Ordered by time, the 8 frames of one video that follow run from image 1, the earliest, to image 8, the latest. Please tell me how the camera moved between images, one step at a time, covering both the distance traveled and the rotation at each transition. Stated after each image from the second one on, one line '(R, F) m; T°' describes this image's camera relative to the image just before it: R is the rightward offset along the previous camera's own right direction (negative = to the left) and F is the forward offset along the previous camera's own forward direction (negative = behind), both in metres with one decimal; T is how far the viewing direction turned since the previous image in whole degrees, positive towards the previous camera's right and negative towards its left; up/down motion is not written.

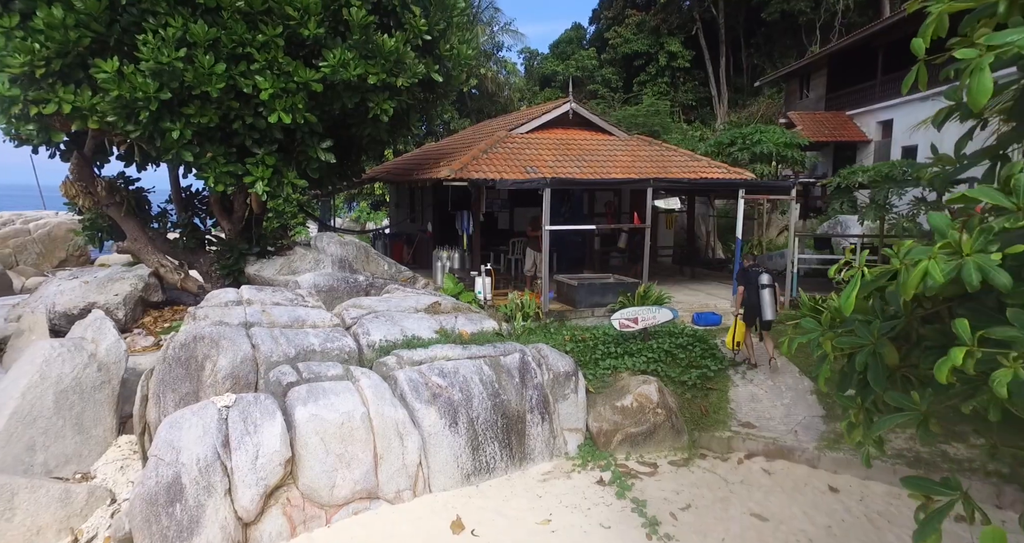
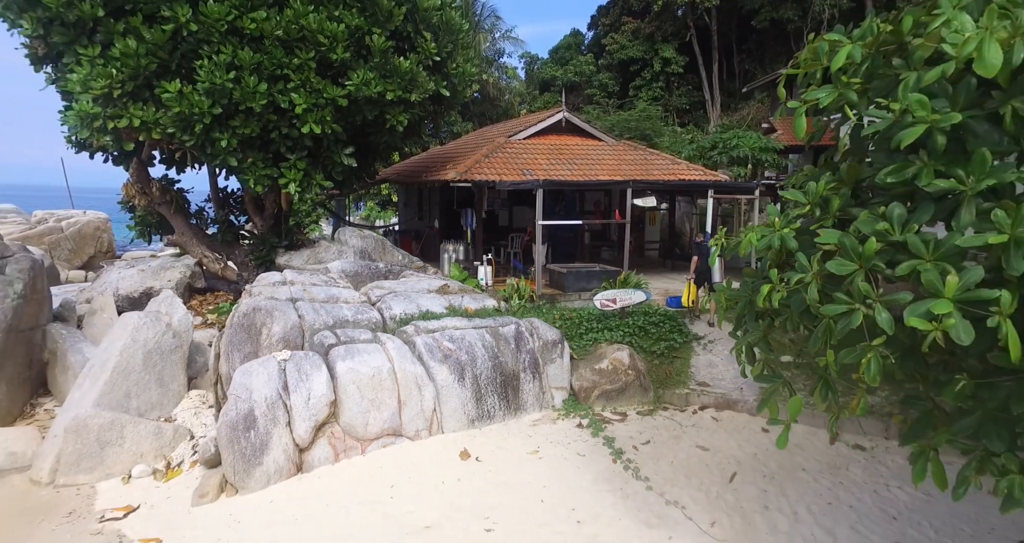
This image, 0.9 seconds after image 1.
(+0.1, -1.4) m; 0°
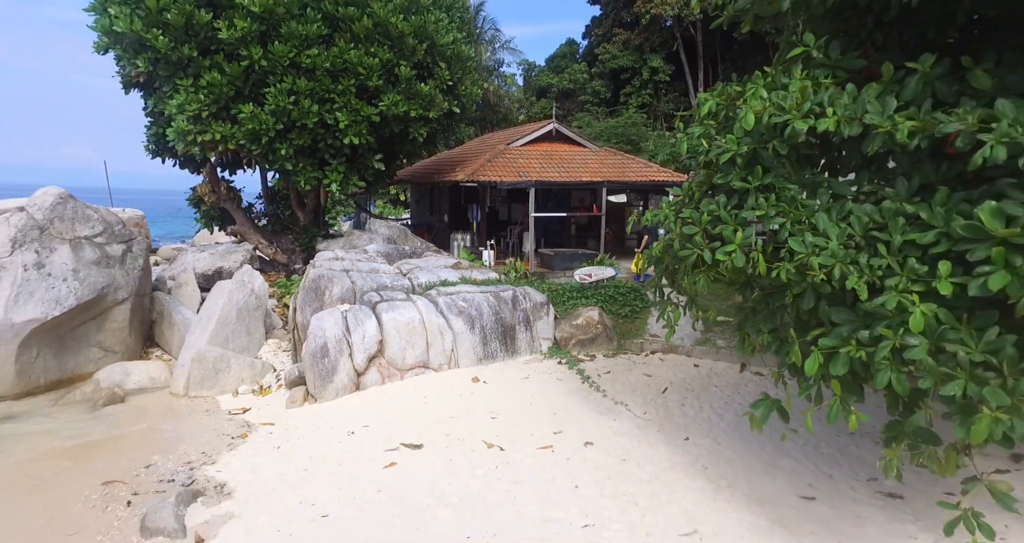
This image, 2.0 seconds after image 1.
(0.0, -2.4) m; 0°
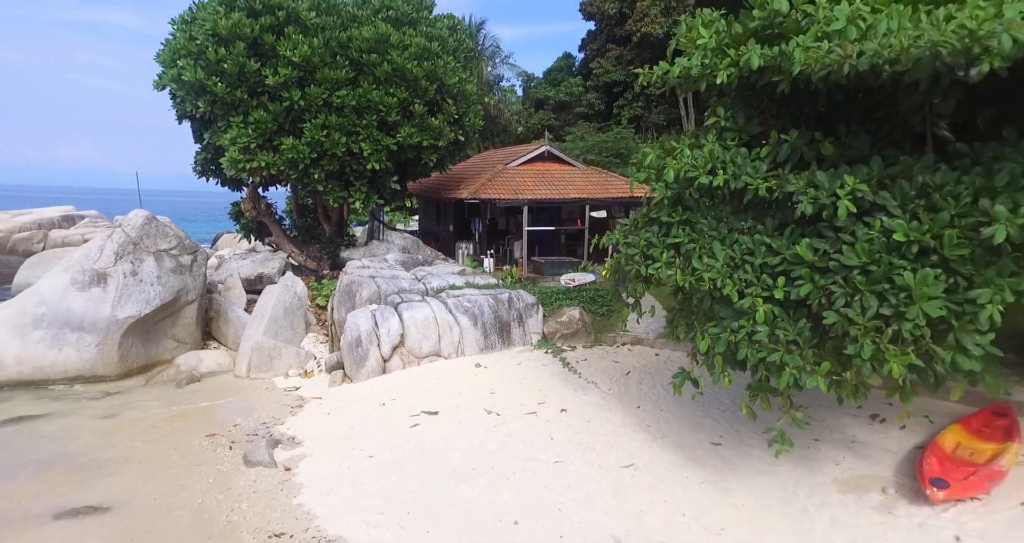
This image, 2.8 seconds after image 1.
(+0.1, -2.1) m; 0°
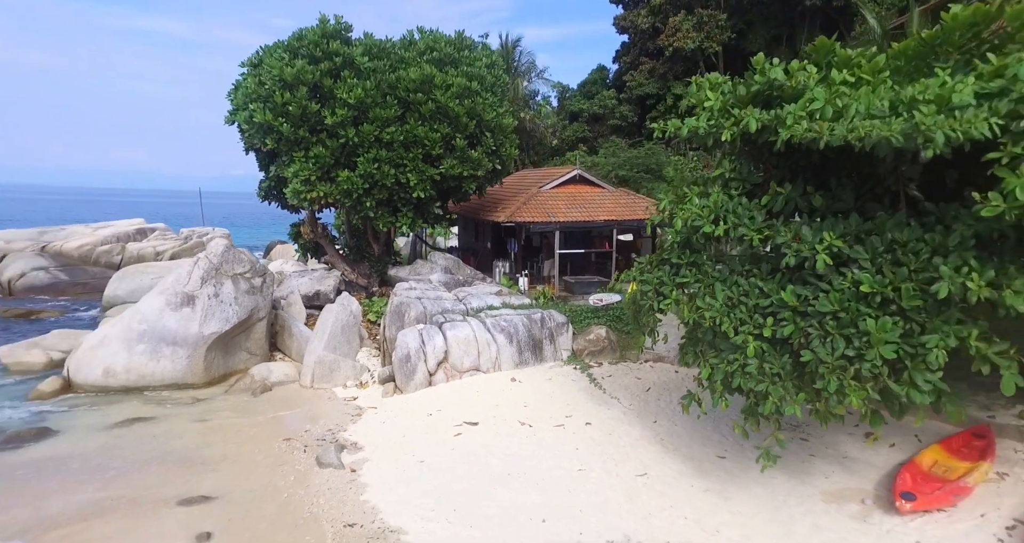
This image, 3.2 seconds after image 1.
(+0.1, -1.2) m; -4°
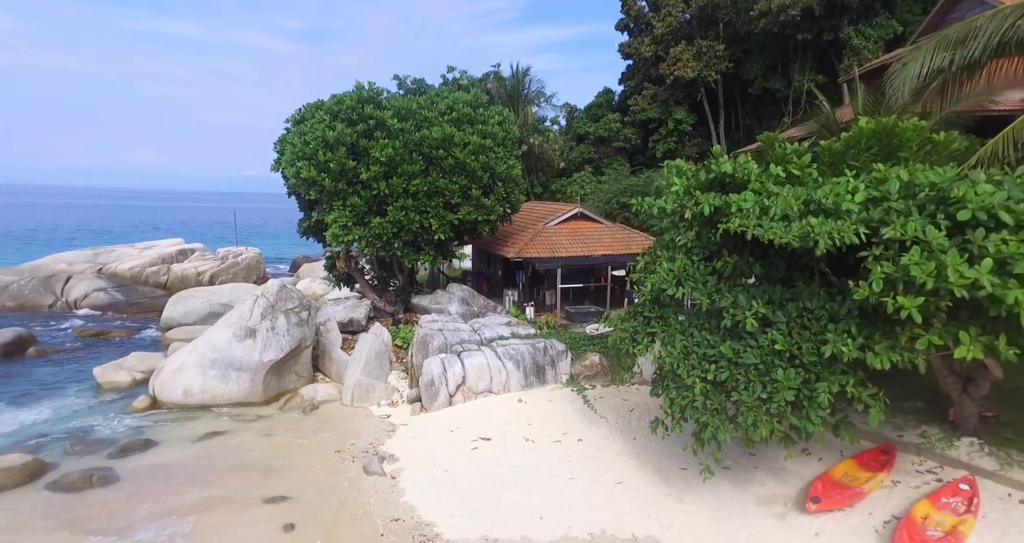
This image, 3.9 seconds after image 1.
(+0.1, -2.2) m; -1°
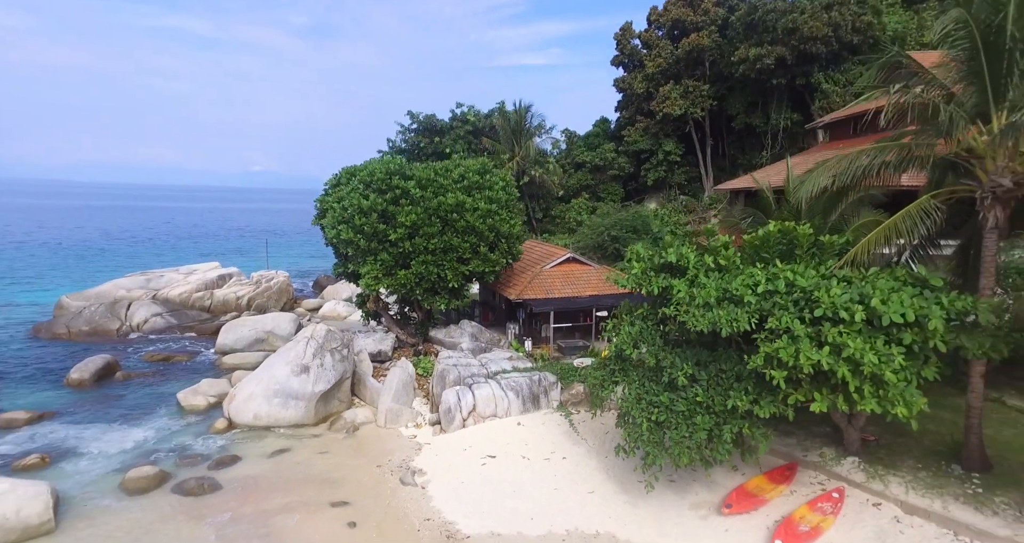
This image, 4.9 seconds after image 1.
(+0.2, -3.5) m; -1°
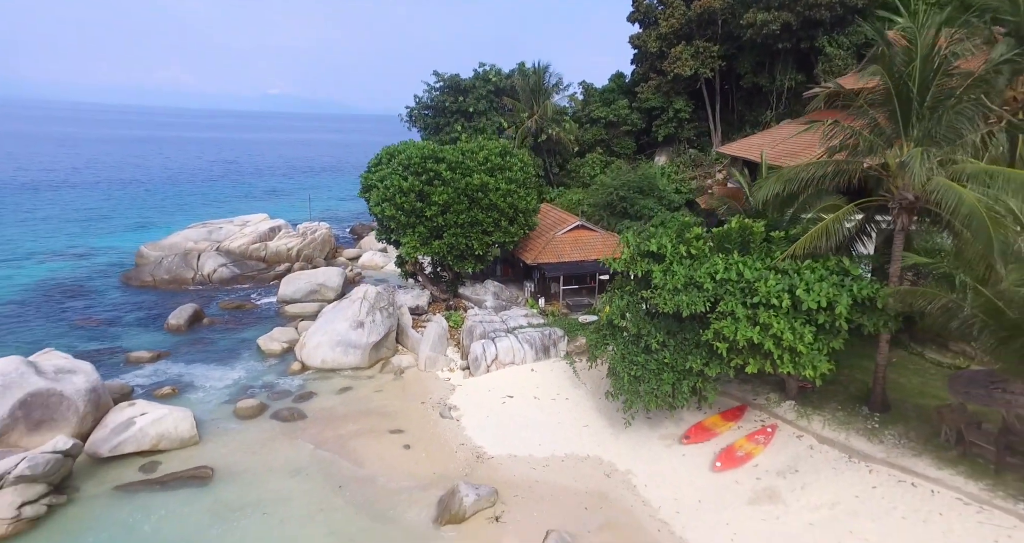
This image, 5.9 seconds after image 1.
(+0.2, -3.6) m; -2°
